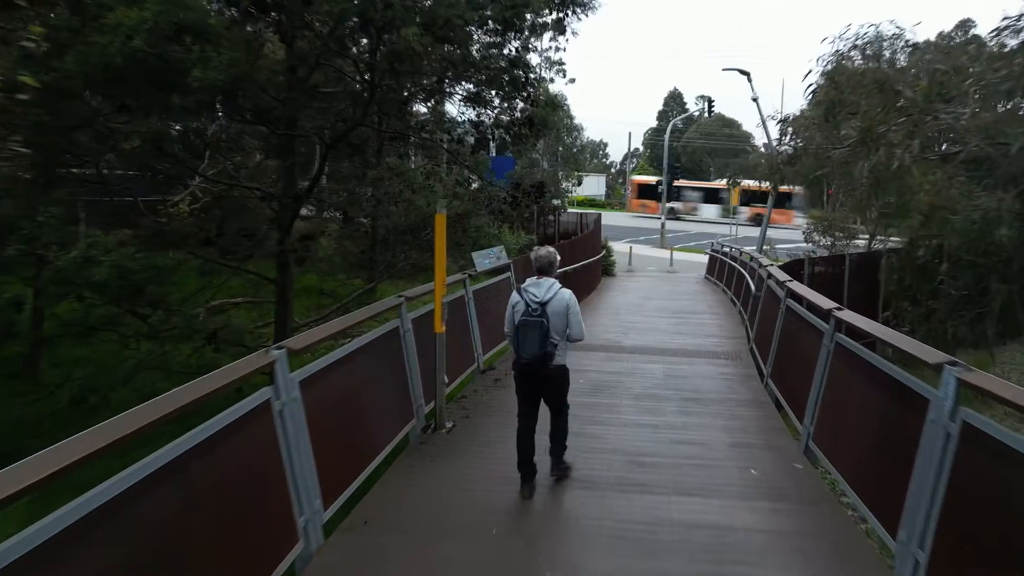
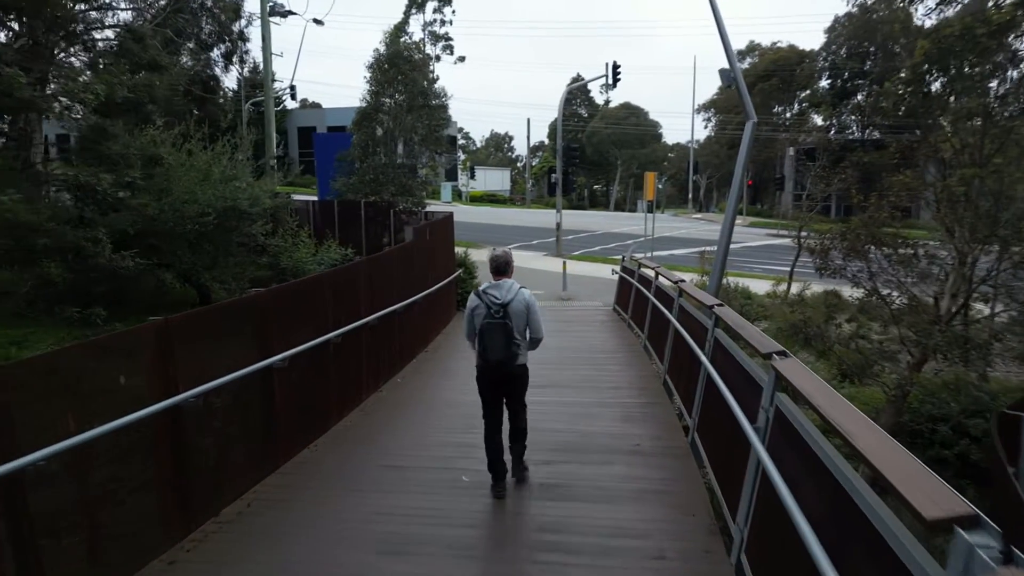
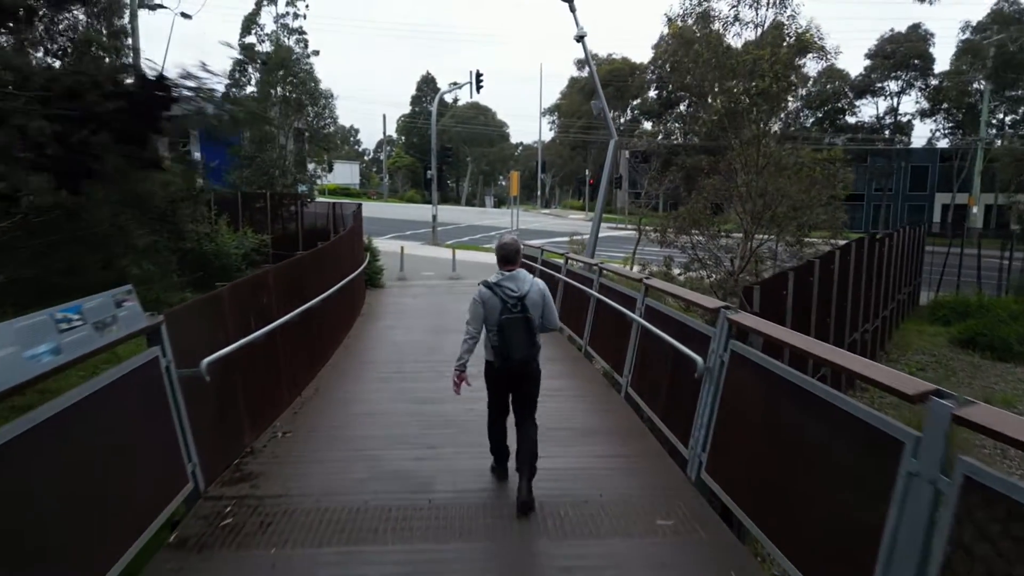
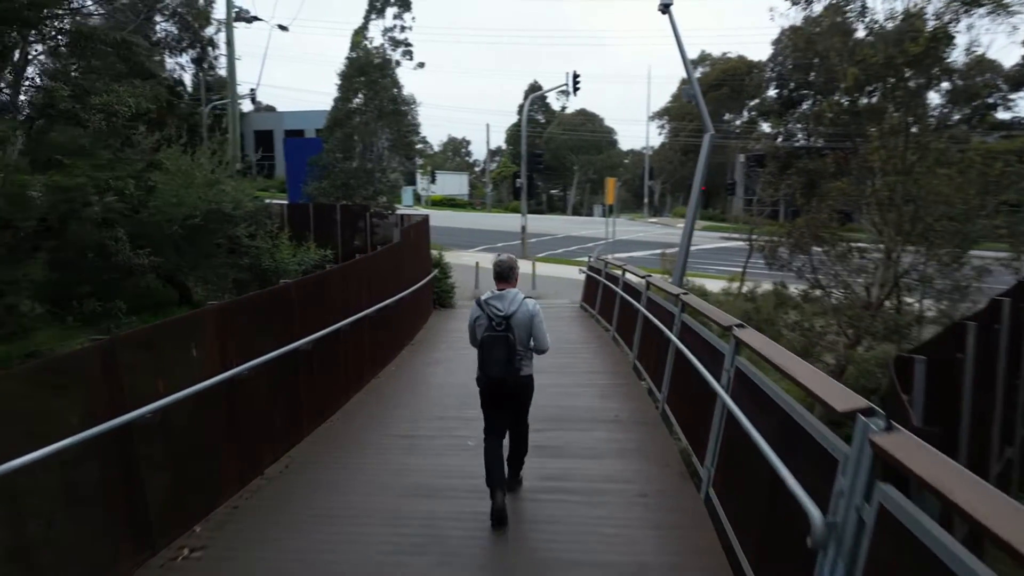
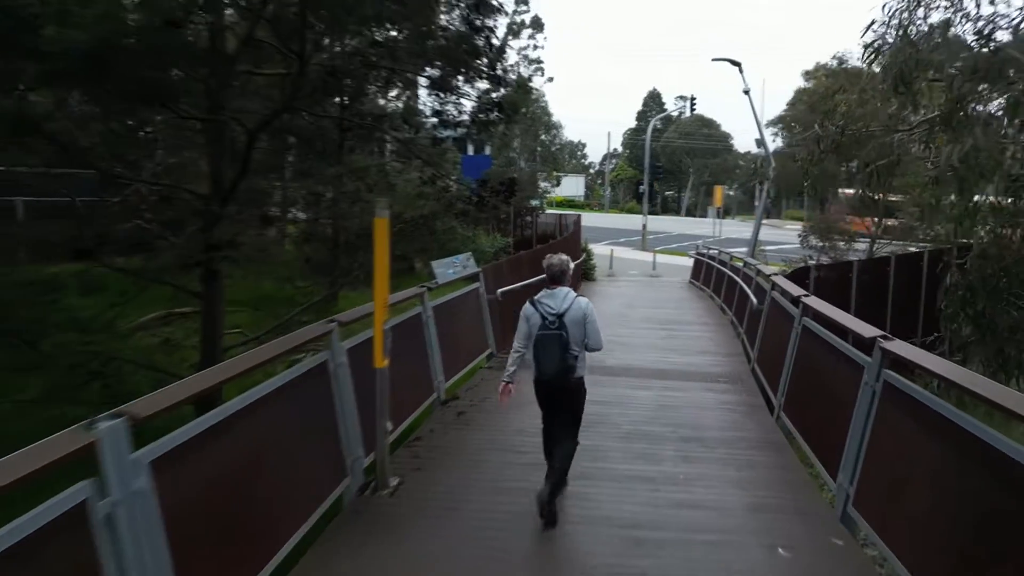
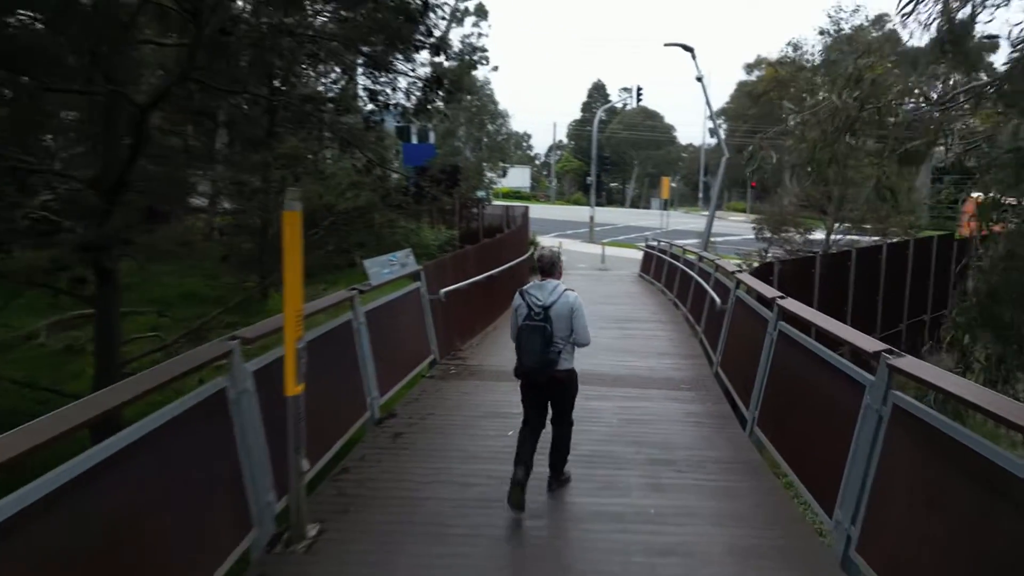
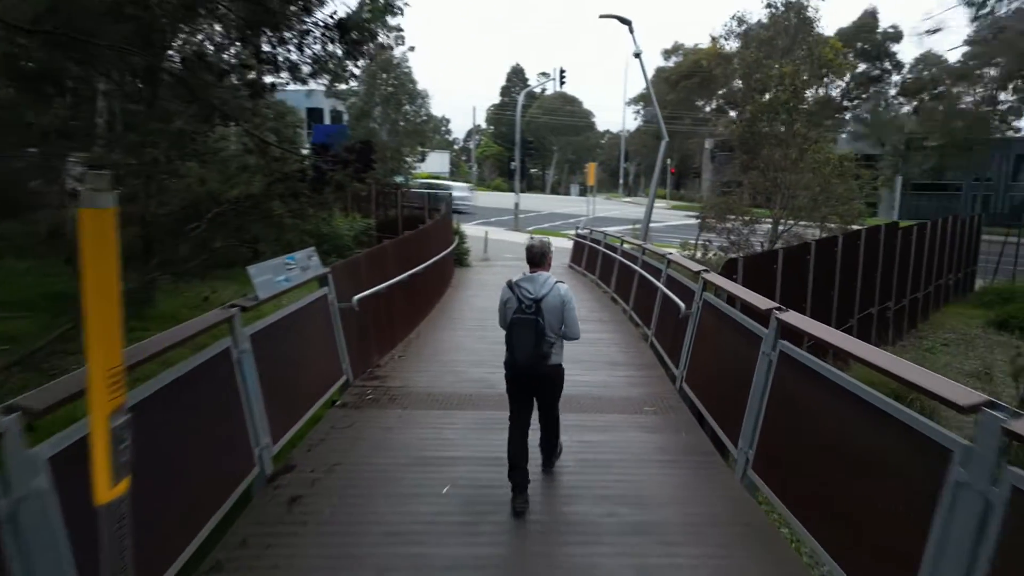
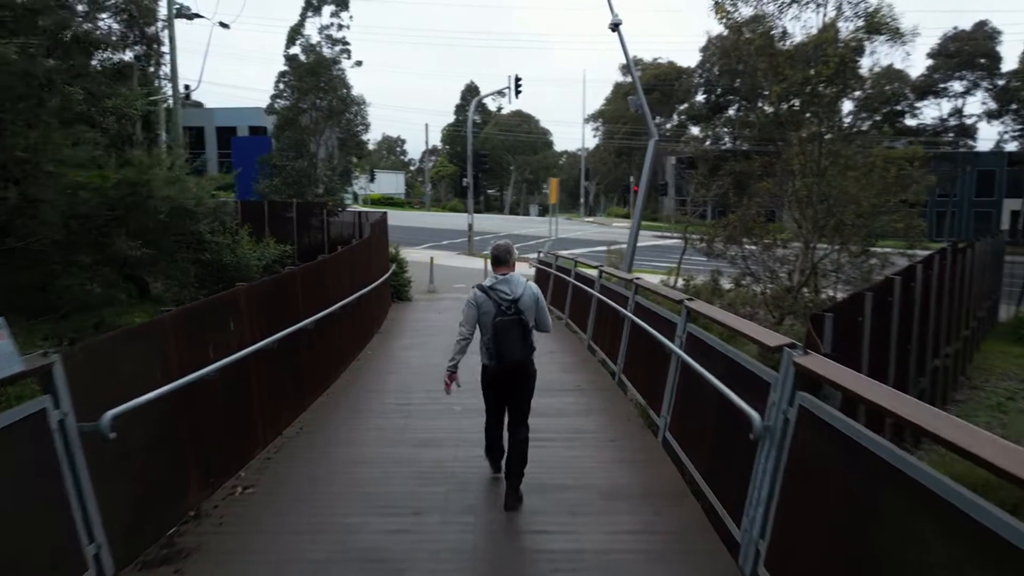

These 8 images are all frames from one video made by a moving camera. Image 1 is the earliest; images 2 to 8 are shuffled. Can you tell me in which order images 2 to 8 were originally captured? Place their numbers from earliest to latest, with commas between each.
5, 6, 7, 3, 8, 4, 2
